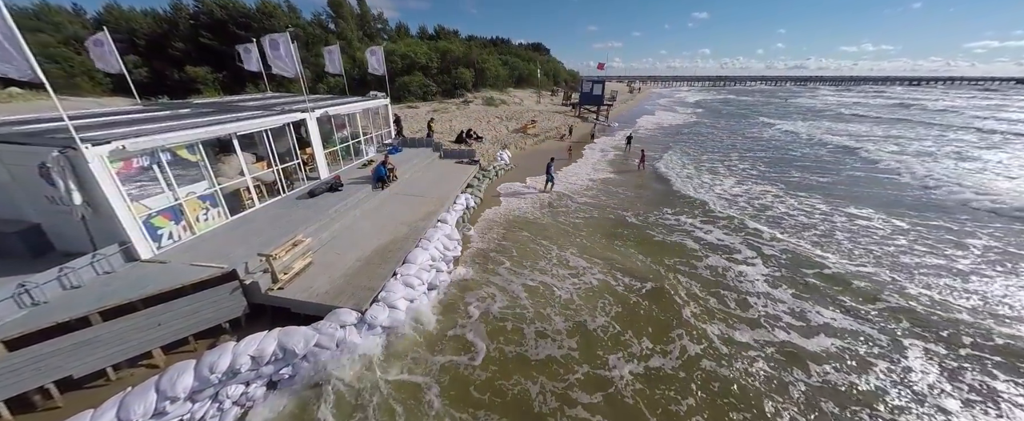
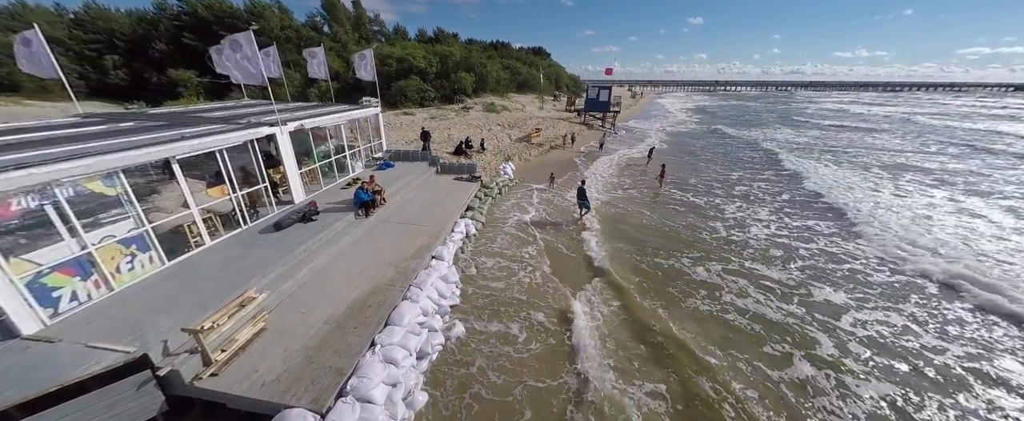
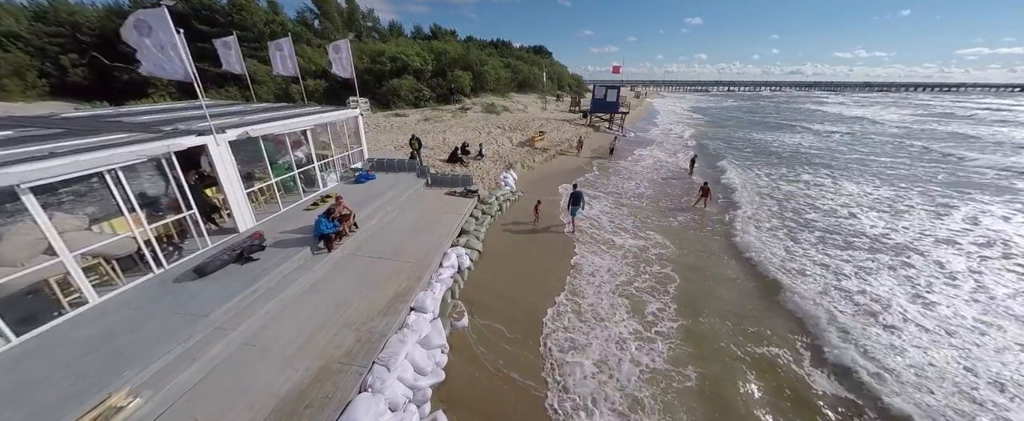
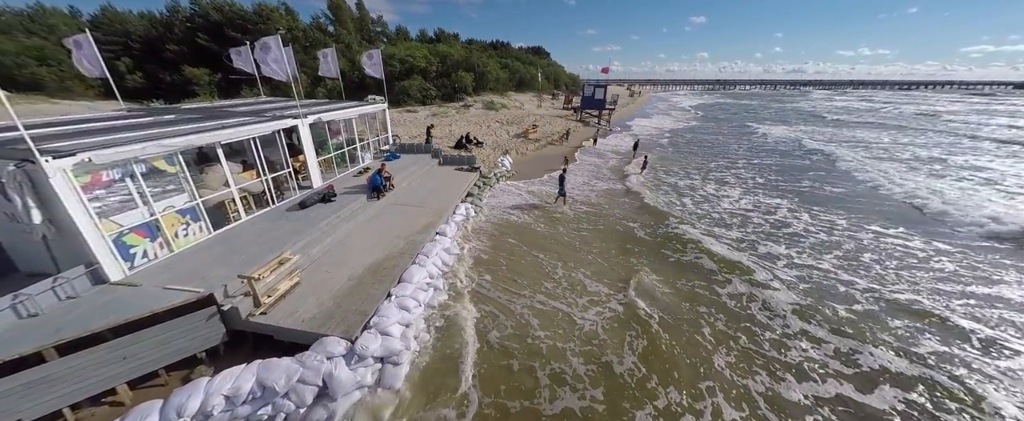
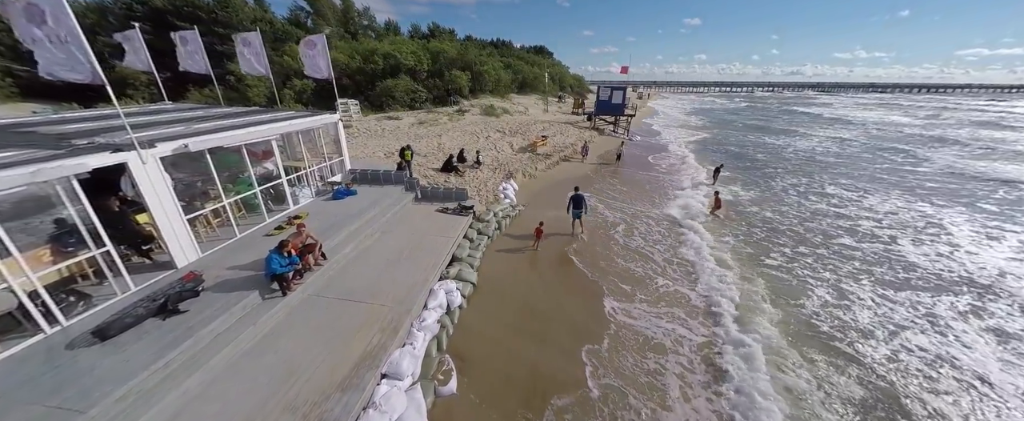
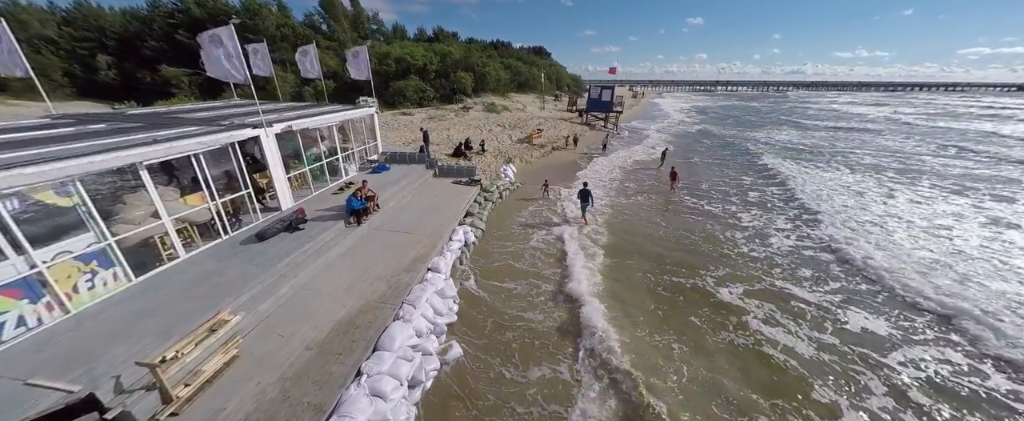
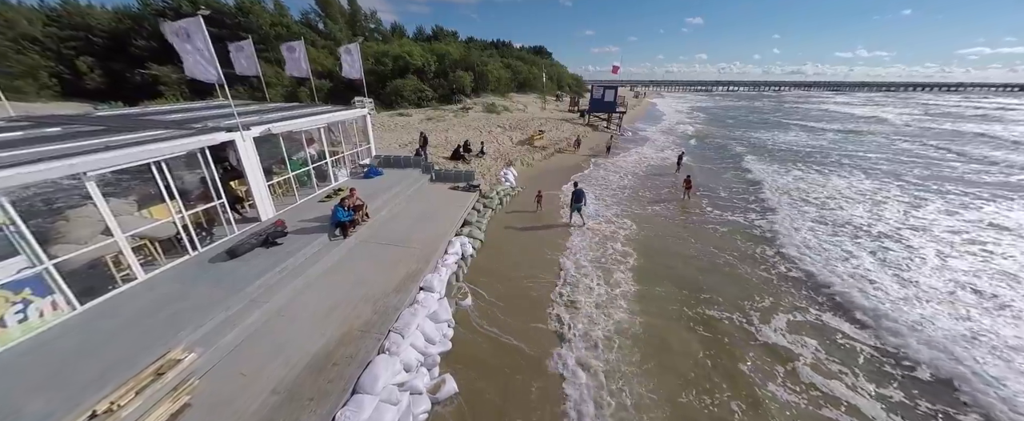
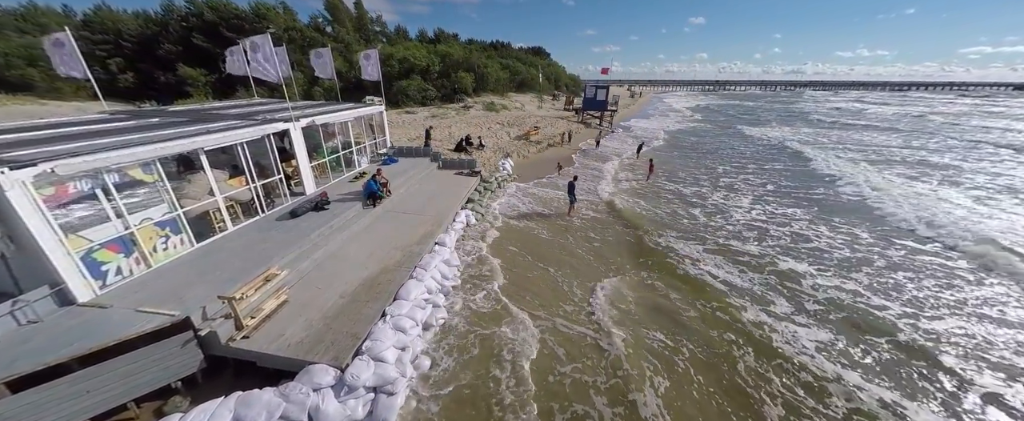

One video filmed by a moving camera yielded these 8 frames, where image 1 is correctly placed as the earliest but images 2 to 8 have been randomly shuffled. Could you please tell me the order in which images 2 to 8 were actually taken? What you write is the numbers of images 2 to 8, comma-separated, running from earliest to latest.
4, 8, 2, 6, 7, 3, 5
